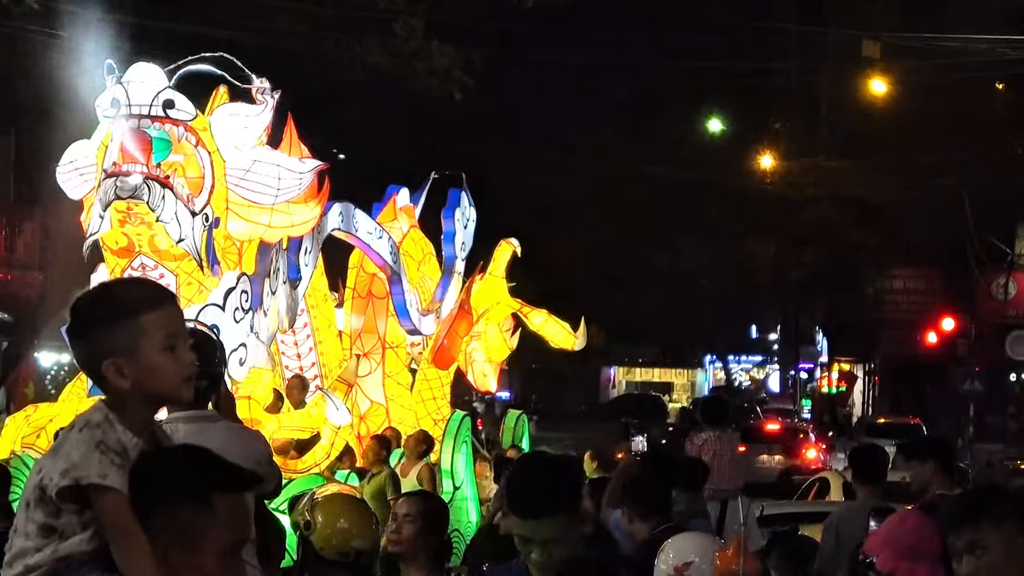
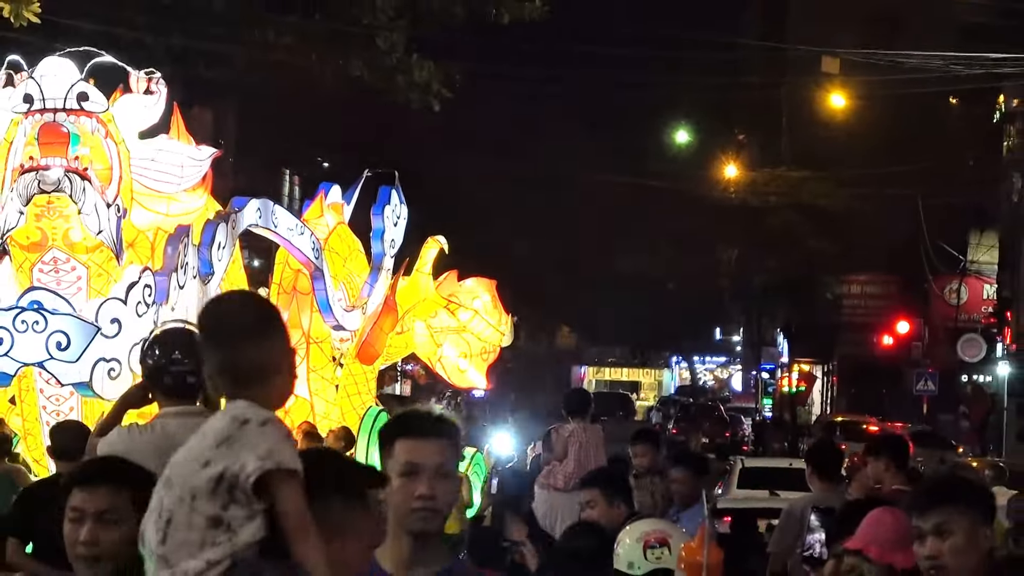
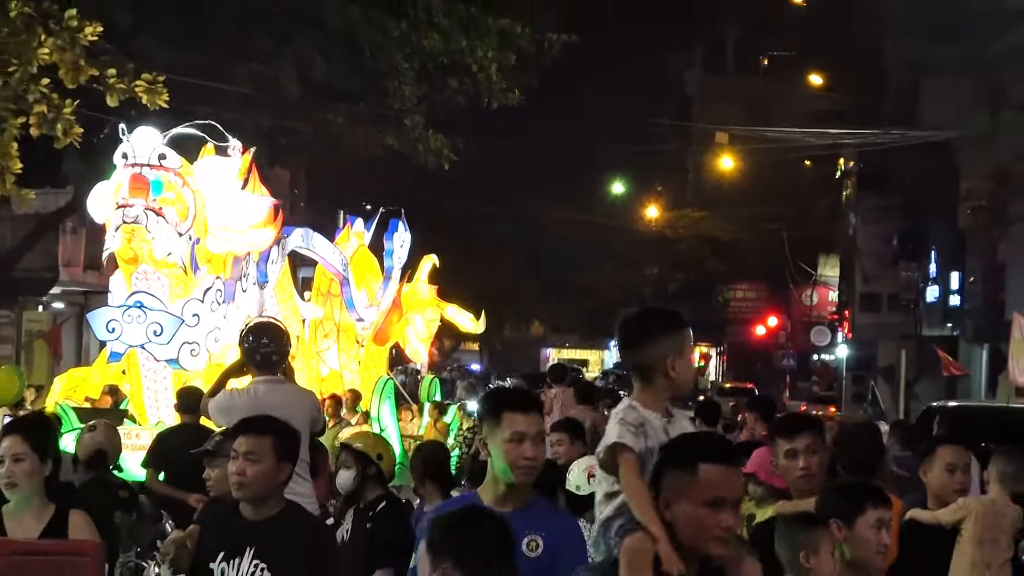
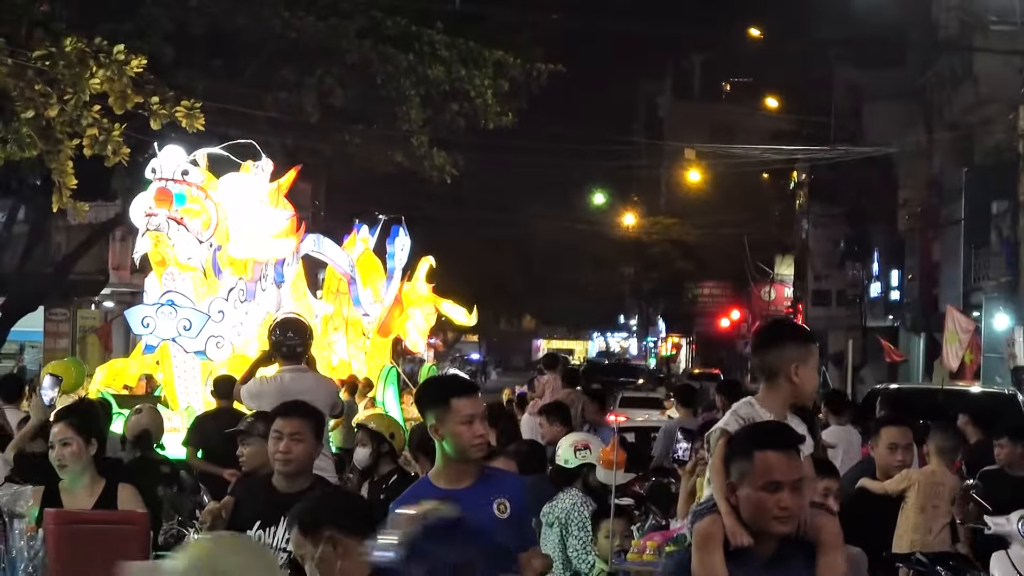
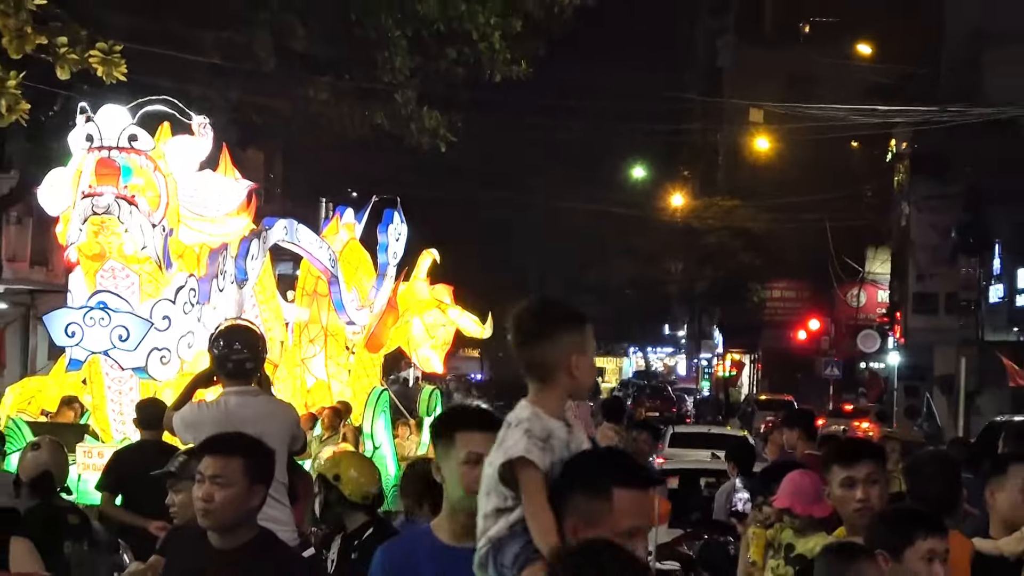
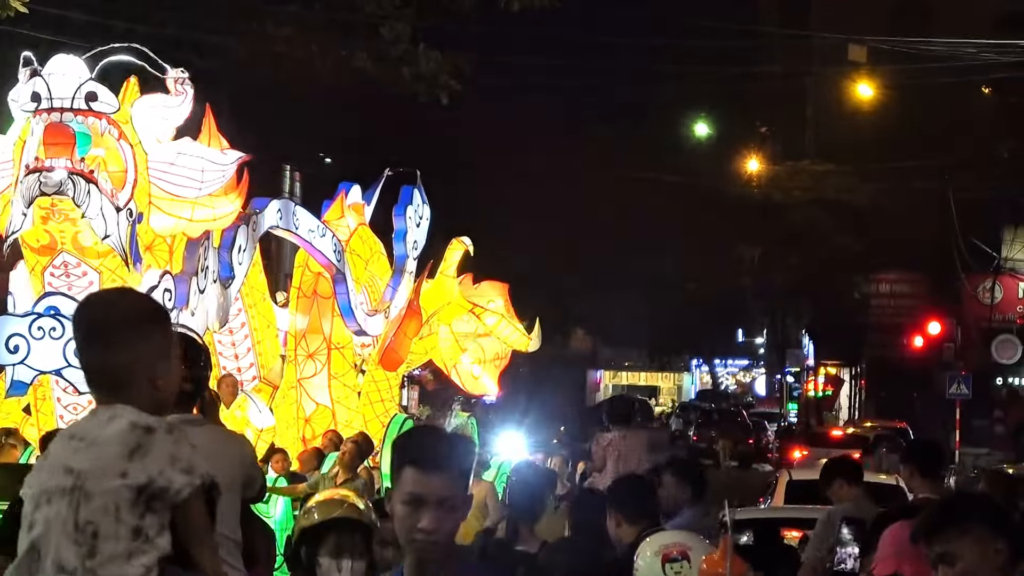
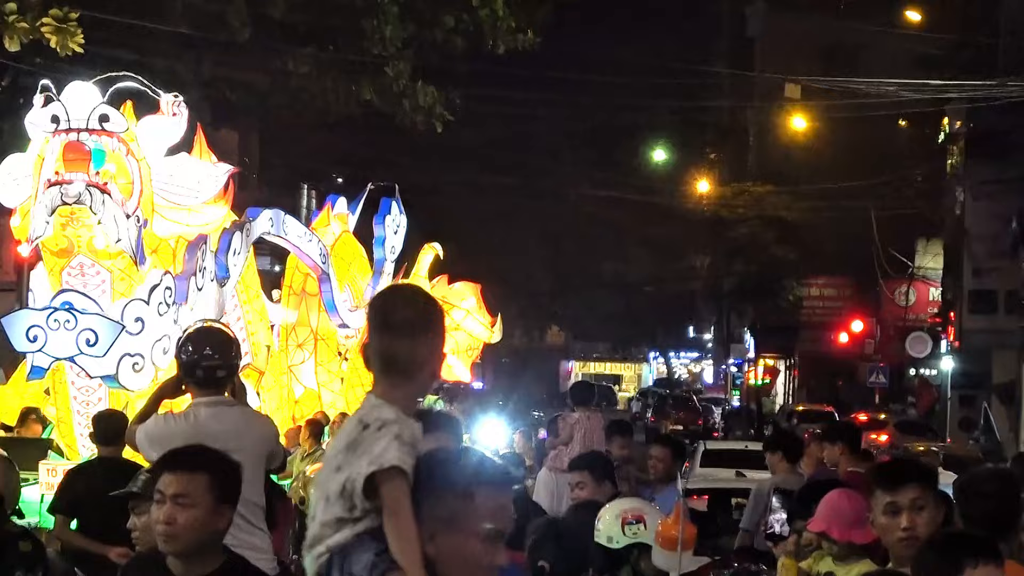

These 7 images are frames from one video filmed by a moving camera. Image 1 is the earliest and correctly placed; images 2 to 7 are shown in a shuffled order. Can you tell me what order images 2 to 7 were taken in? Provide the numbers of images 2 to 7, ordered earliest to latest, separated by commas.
6, 2, 7, 5, 3, 4
